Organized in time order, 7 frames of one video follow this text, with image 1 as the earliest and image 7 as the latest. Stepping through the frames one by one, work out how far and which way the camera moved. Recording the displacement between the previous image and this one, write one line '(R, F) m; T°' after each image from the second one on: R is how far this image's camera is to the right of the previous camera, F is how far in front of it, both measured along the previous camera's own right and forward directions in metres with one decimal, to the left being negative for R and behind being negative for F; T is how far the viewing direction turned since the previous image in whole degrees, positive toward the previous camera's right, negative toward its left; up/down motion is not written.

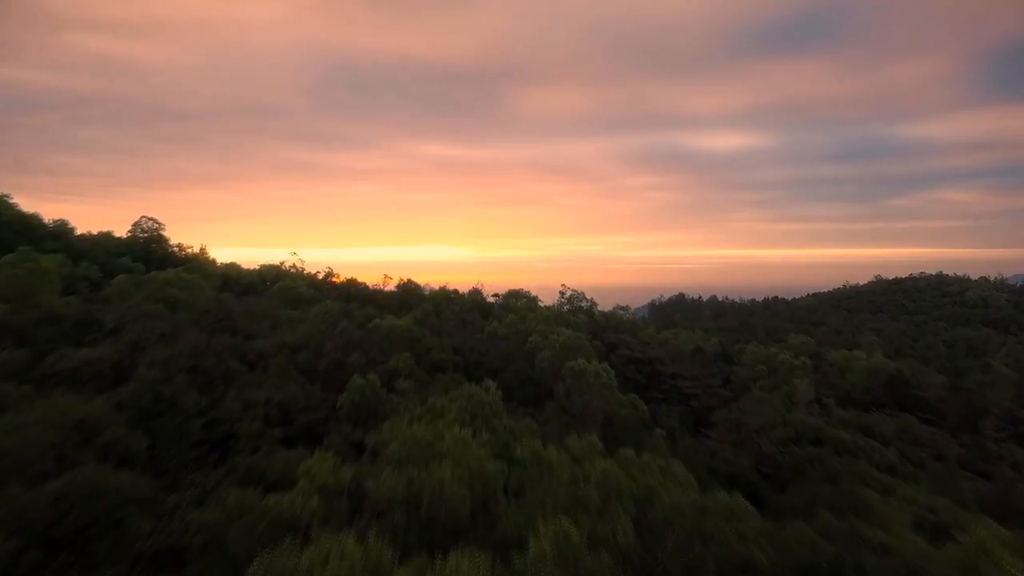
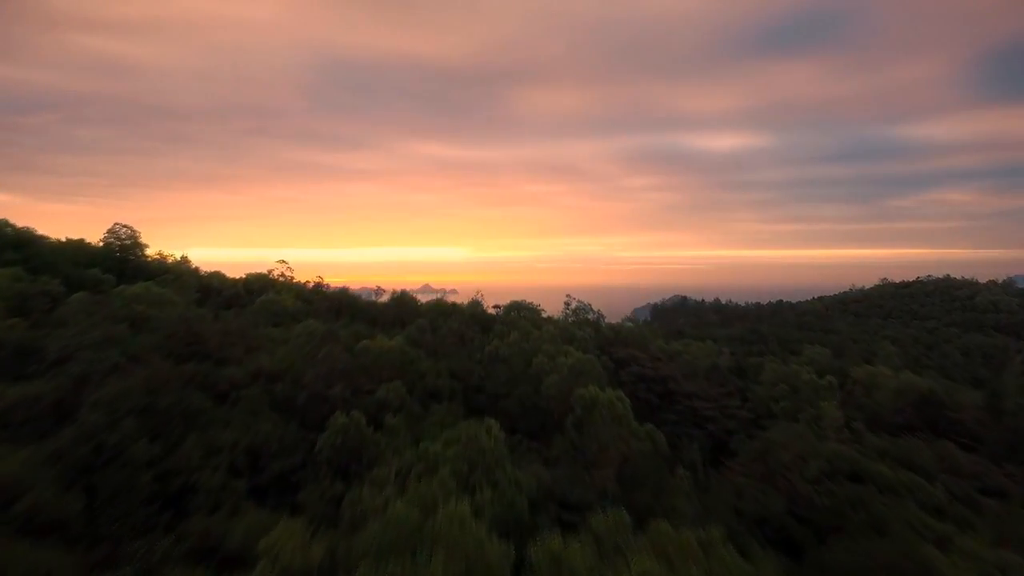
(-0.1, +1.0) m; 0°
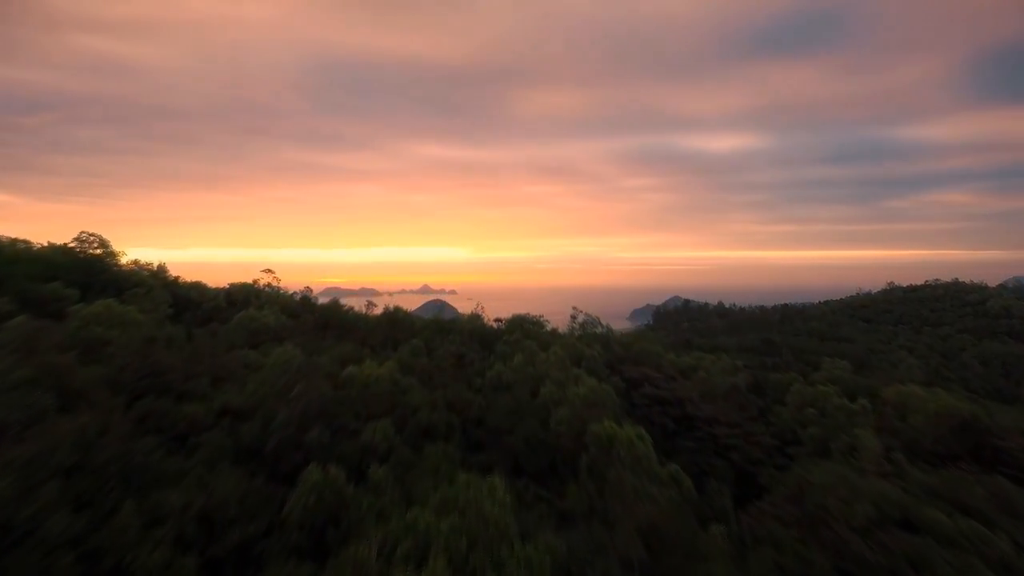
(-0.1, +1.0) m; 0°
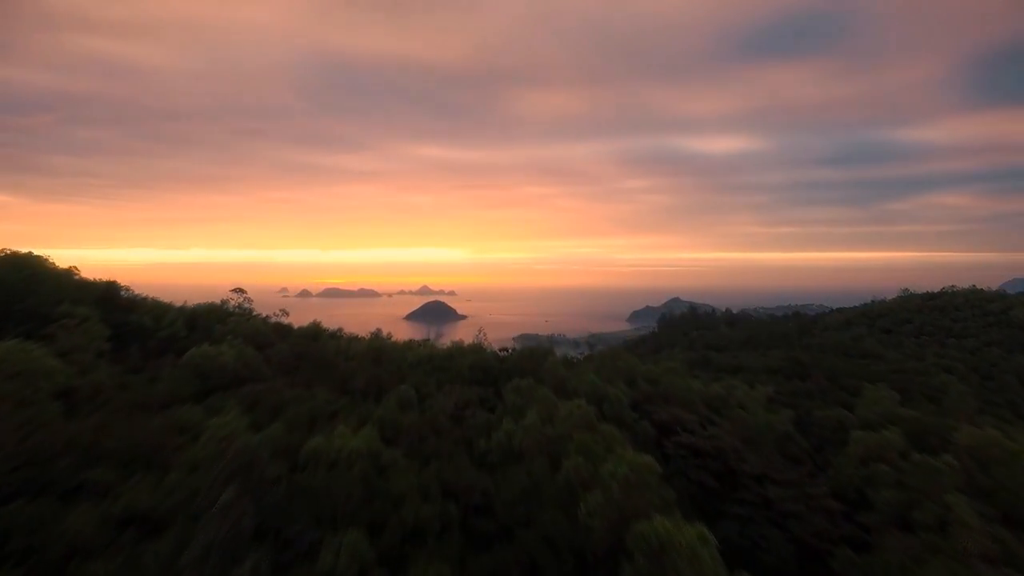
(-0.2, +1.9) m; 0°
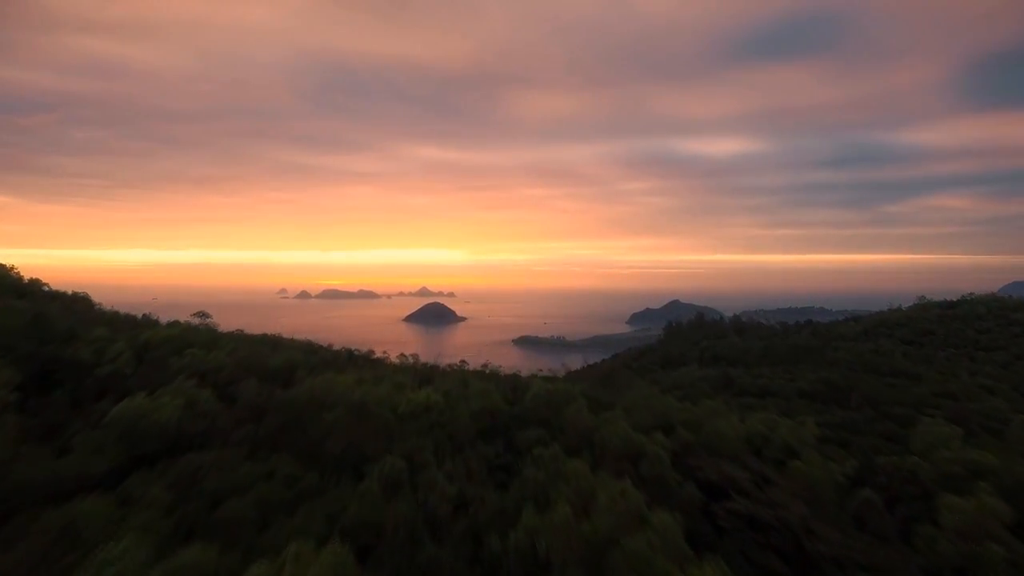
(-0.3, +1.9) m; 0°
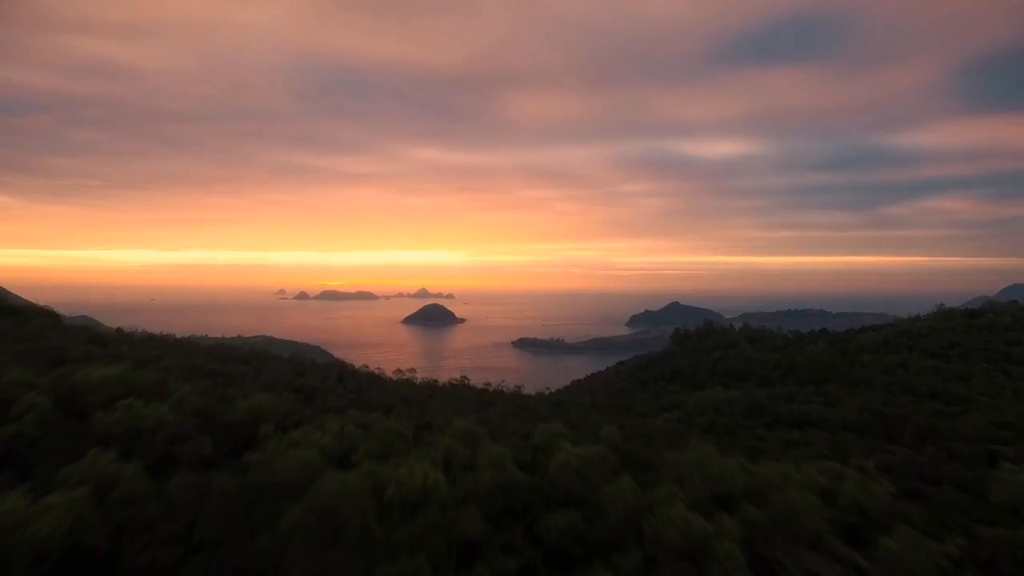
(-0.4, +2.1) m; 0°
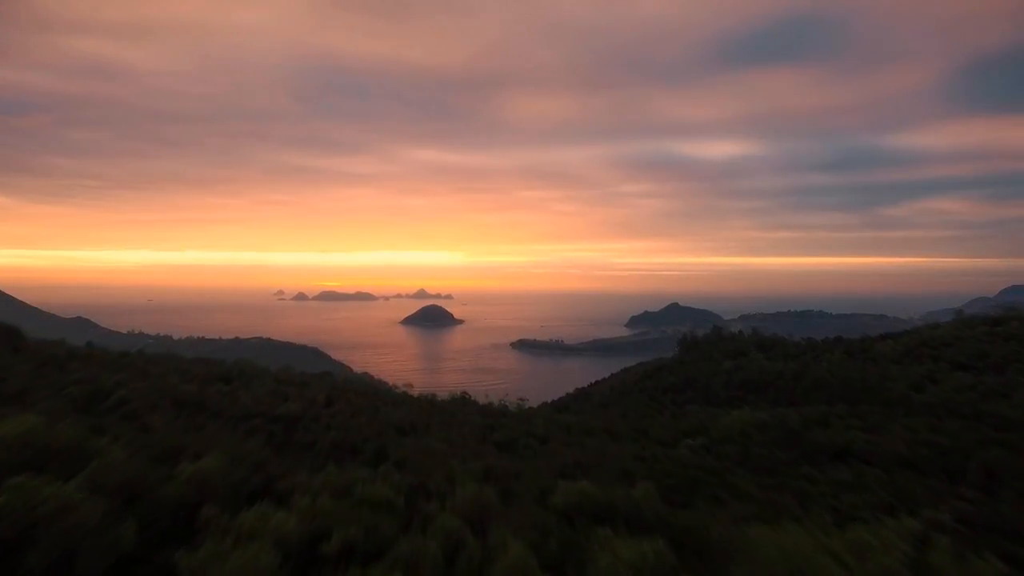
(-0.3, +2.0) m; 0°
